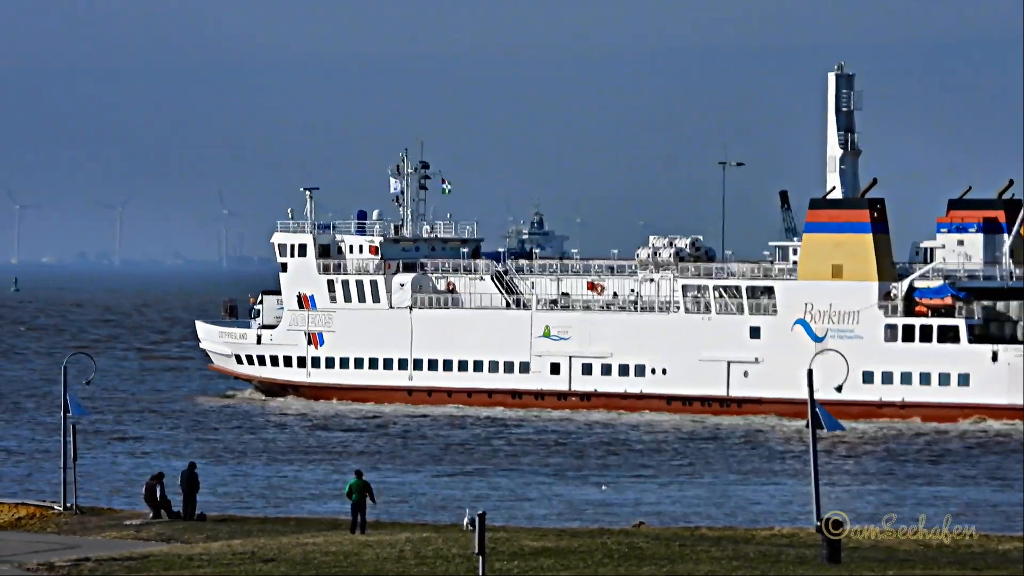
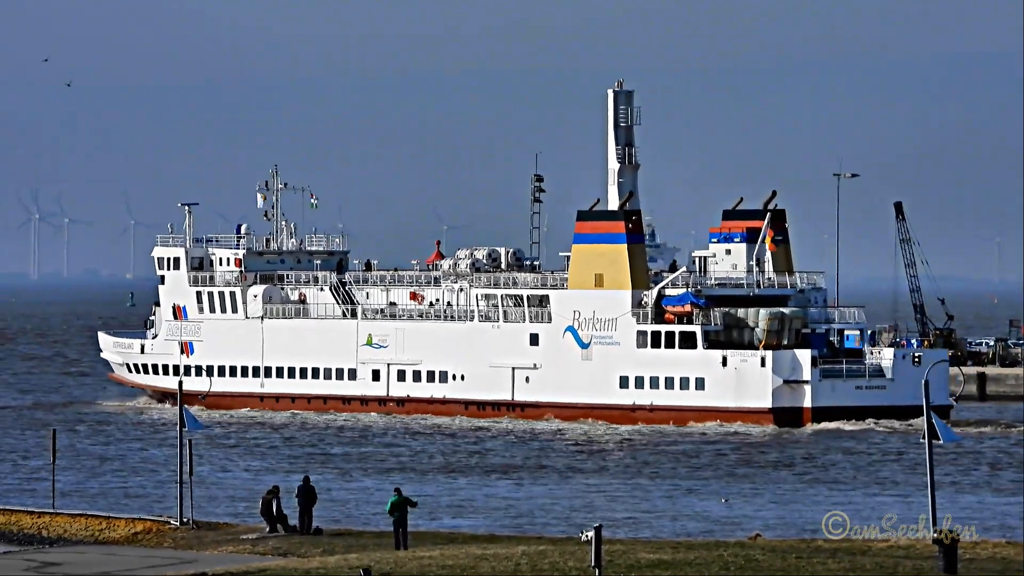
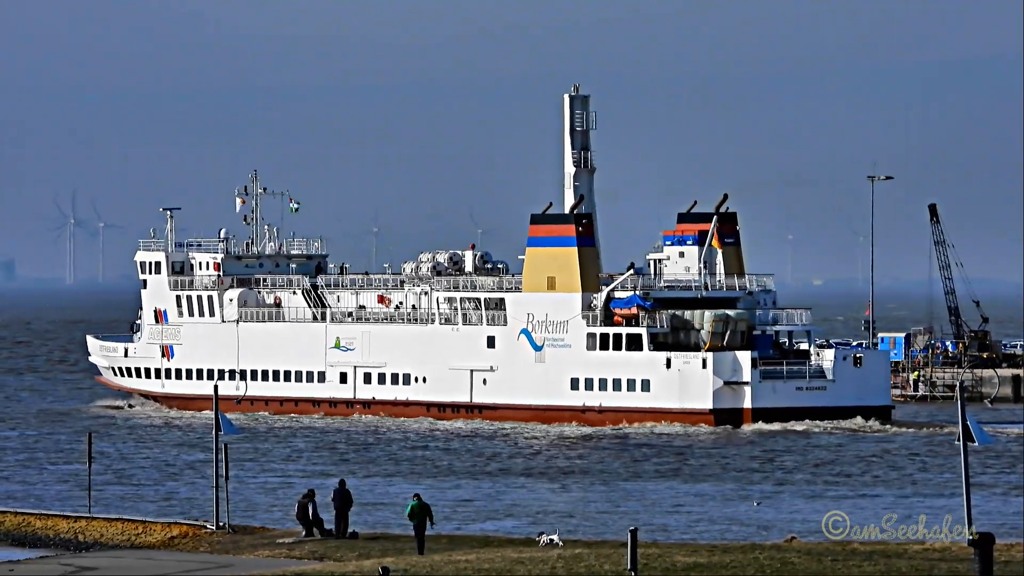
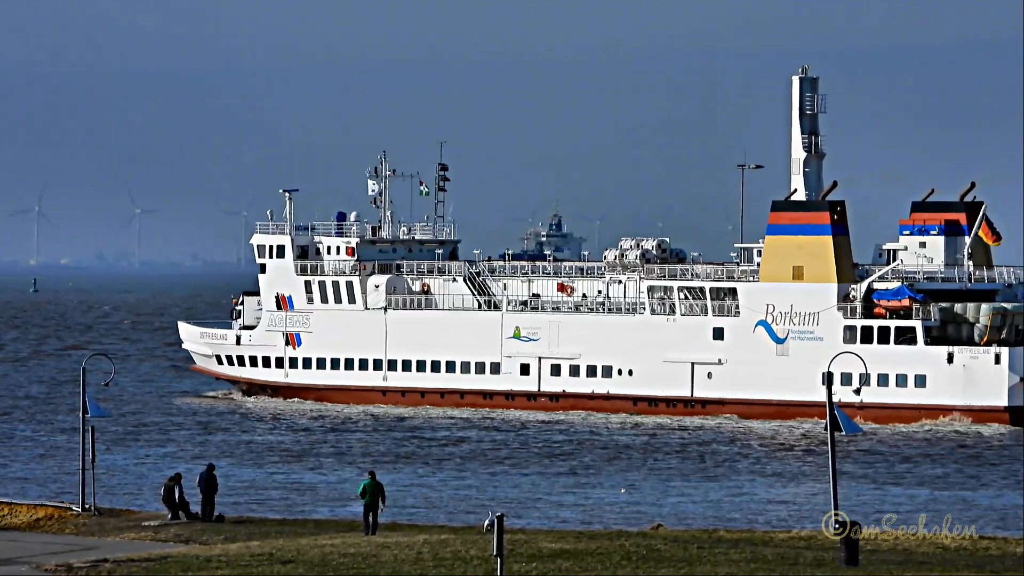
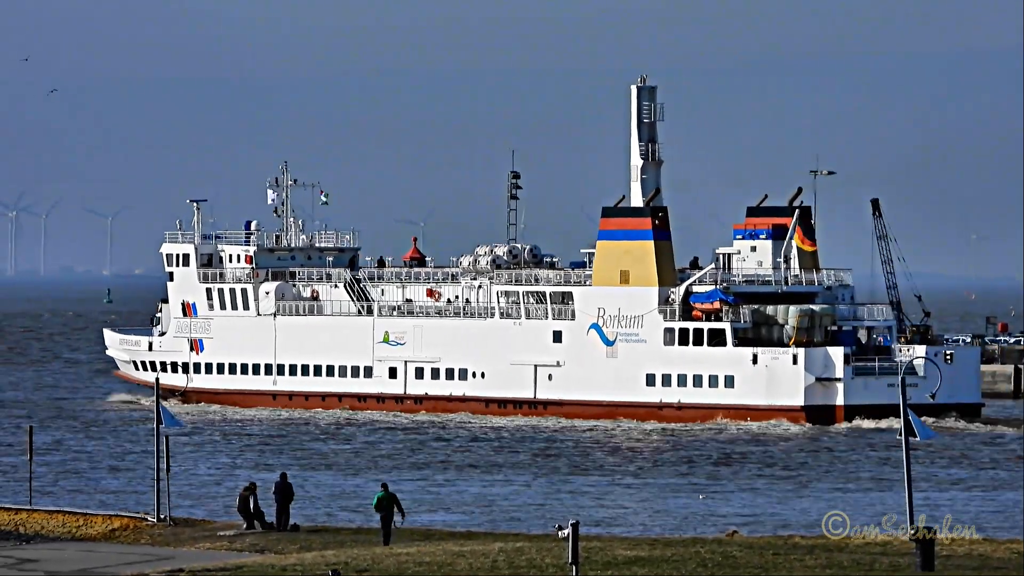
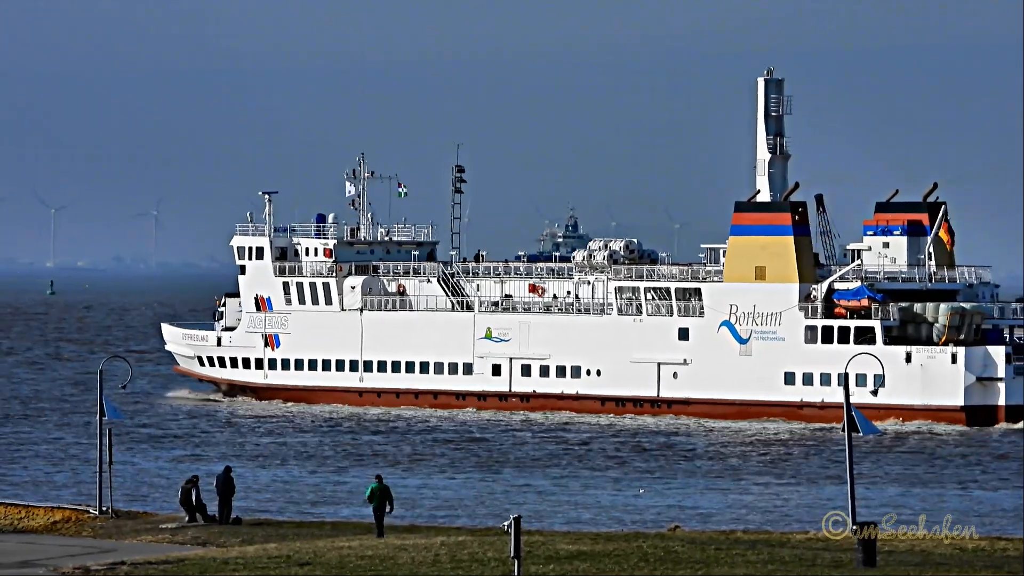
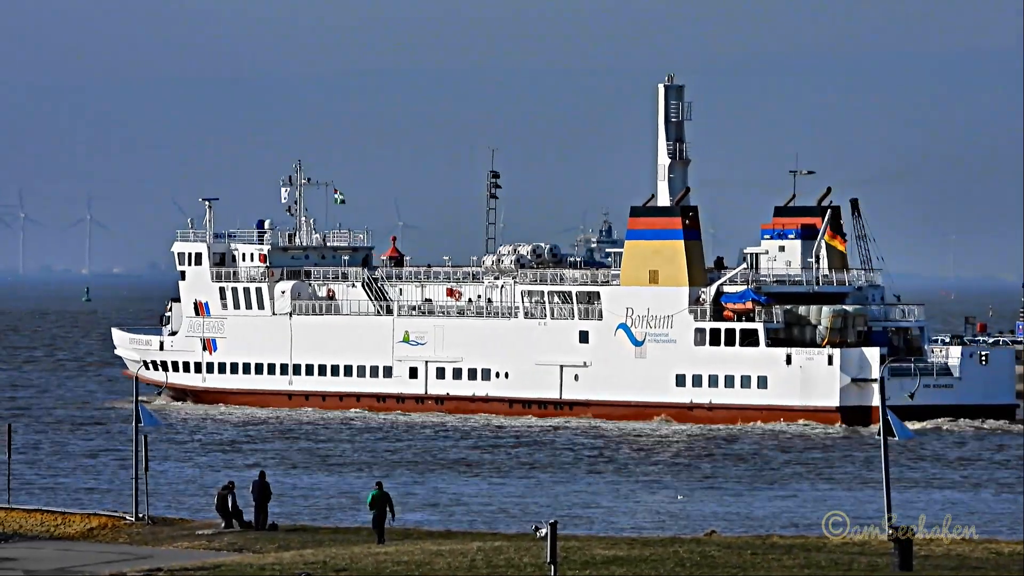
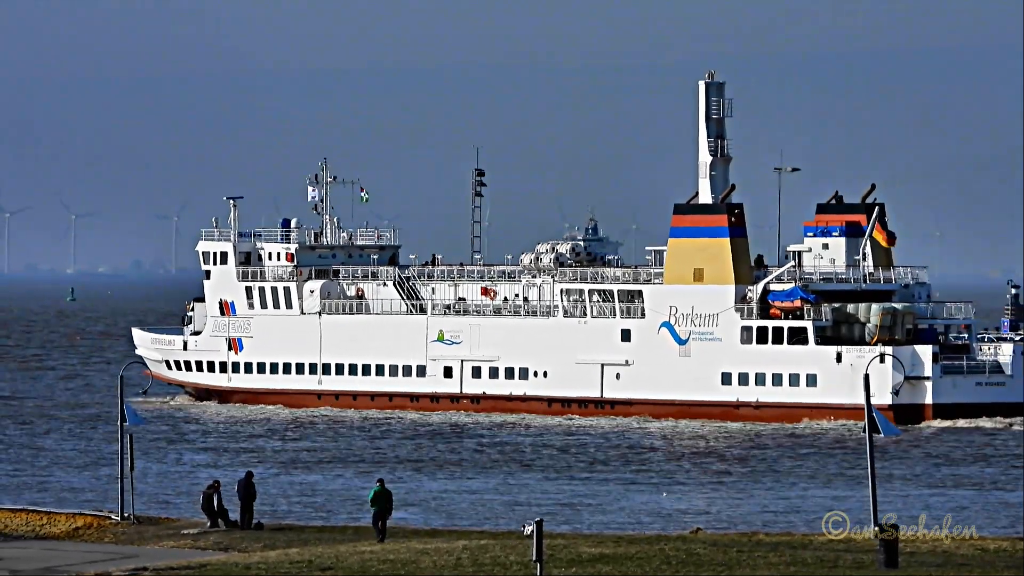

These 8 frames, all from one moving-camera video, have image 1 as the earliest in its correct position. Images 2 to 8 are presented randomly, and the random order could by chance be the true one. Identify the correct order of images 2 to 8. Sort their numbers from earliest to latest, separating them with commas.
4, 6, 8, 7, 5, 2, 3
